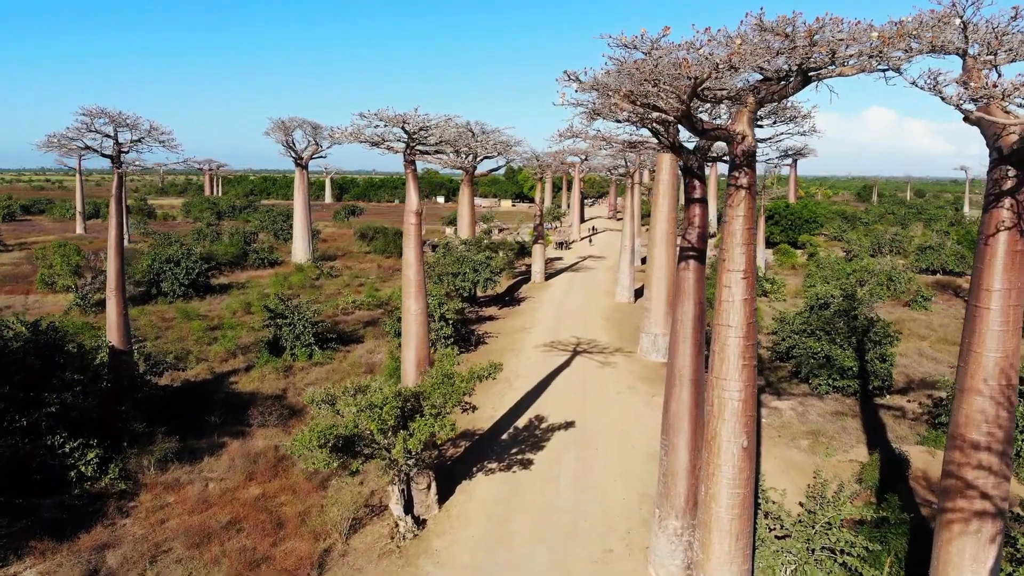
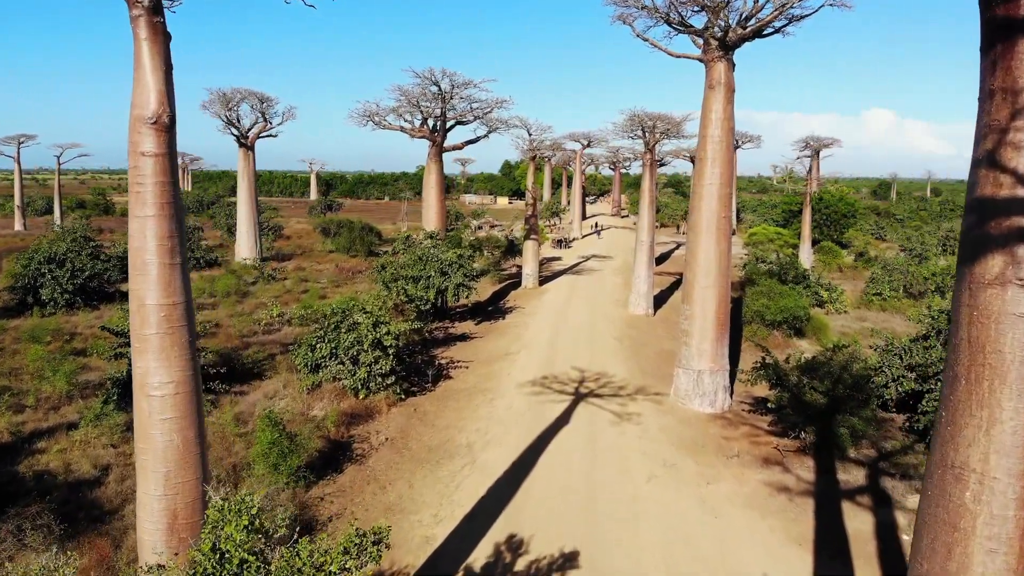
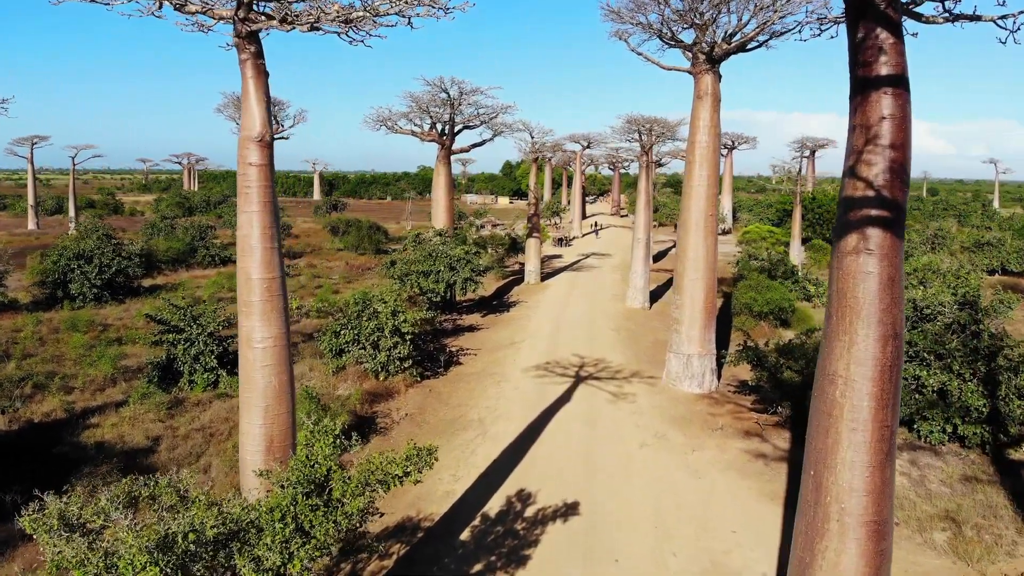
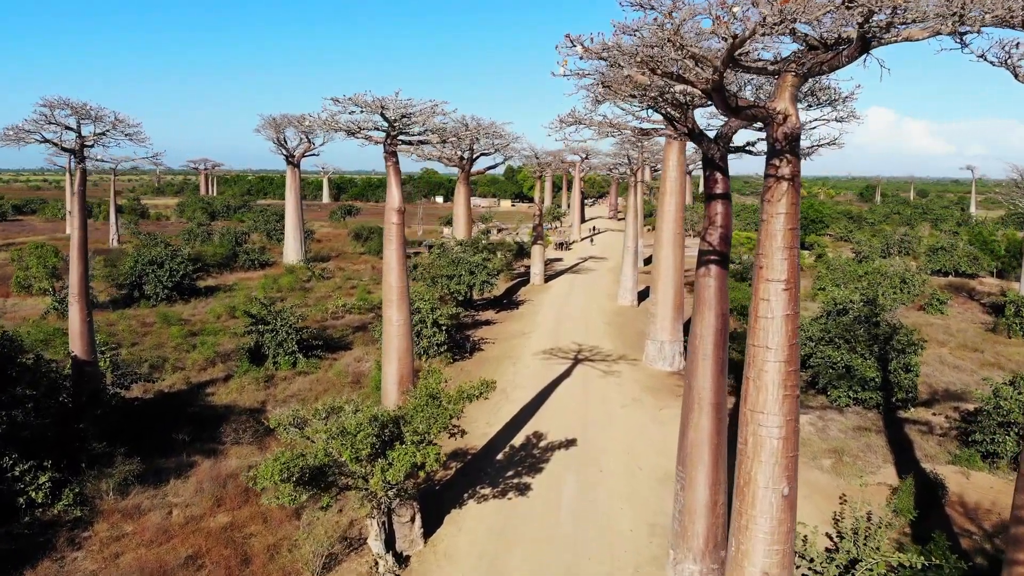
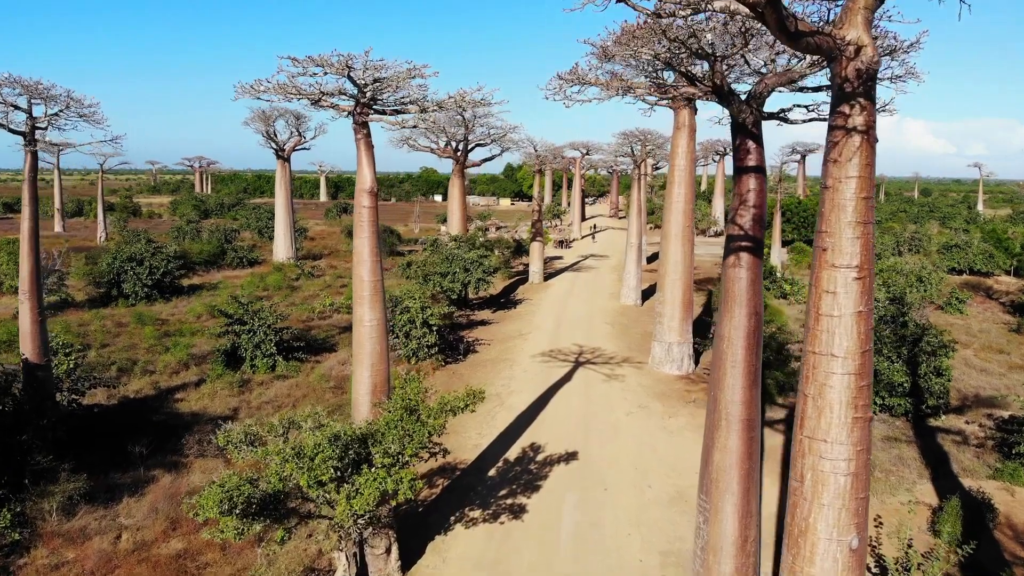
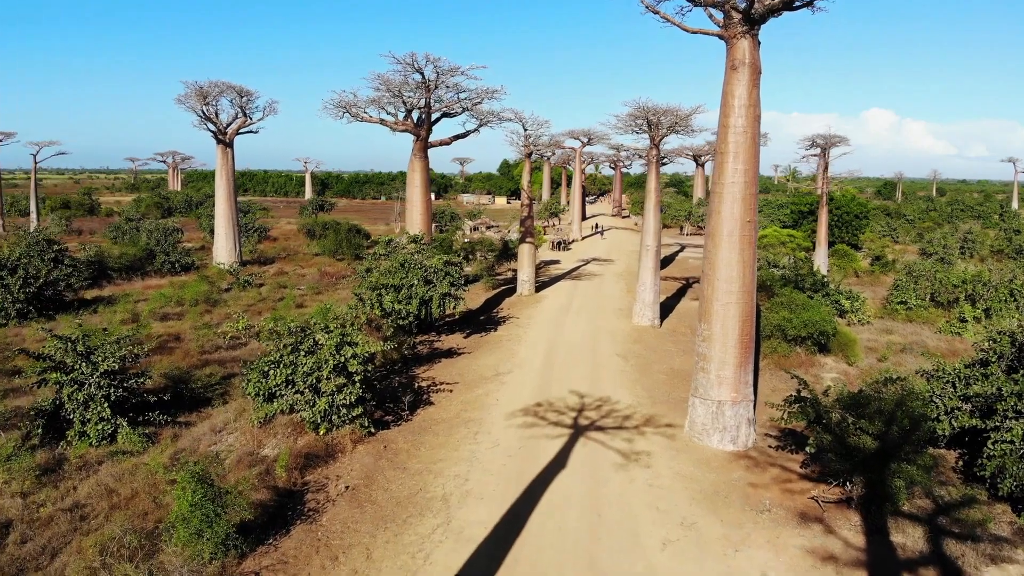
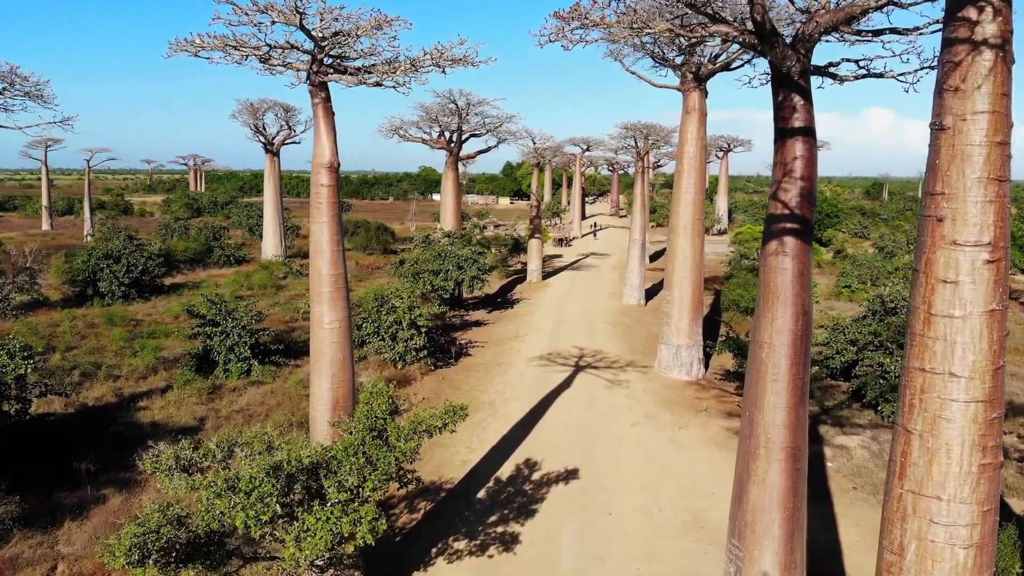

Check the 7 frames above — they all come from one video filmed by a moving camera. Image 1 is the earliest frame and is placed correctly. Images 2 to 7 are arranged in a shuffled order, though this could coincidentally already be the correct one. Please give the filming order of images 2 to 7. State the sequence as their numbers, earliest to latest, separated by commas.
4, 5, 7, 3, 2, 6
